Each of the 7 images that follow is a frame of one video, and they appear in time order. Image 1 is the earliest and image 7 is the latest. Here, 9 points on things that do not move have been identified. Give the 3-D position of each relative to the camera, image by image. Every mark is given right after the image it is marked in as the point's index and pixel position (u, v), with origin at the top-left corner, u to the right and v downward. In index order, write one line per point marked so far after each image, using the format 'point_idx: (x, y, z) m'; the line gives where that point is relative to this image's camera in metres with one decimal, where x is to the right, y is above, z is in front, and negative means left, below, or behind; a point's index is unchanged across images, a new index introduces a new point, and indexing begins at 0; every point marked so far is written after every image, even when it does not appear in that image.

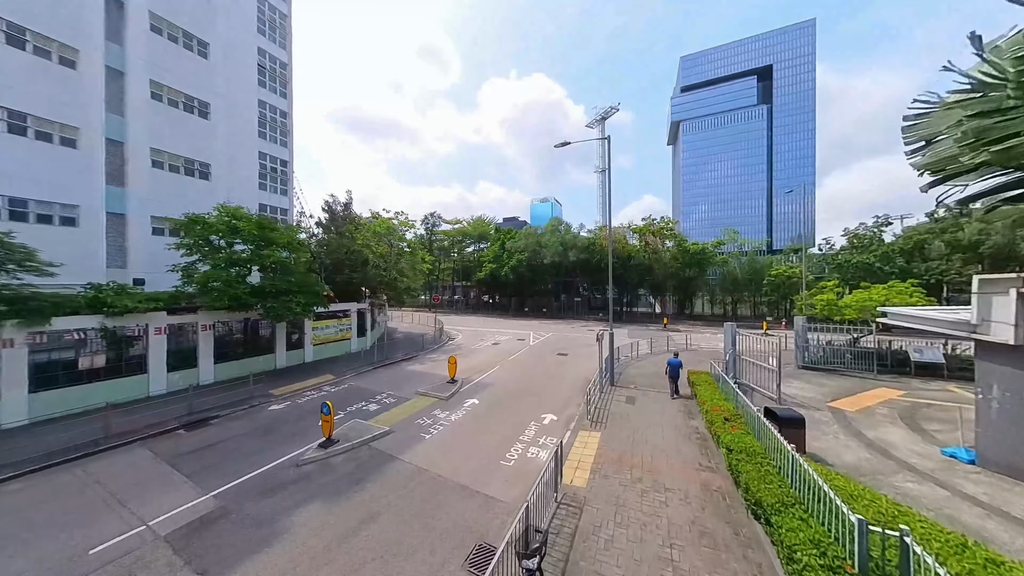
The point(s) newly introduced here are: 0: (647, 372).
0: (+8.7, -5.4, +18.1) m
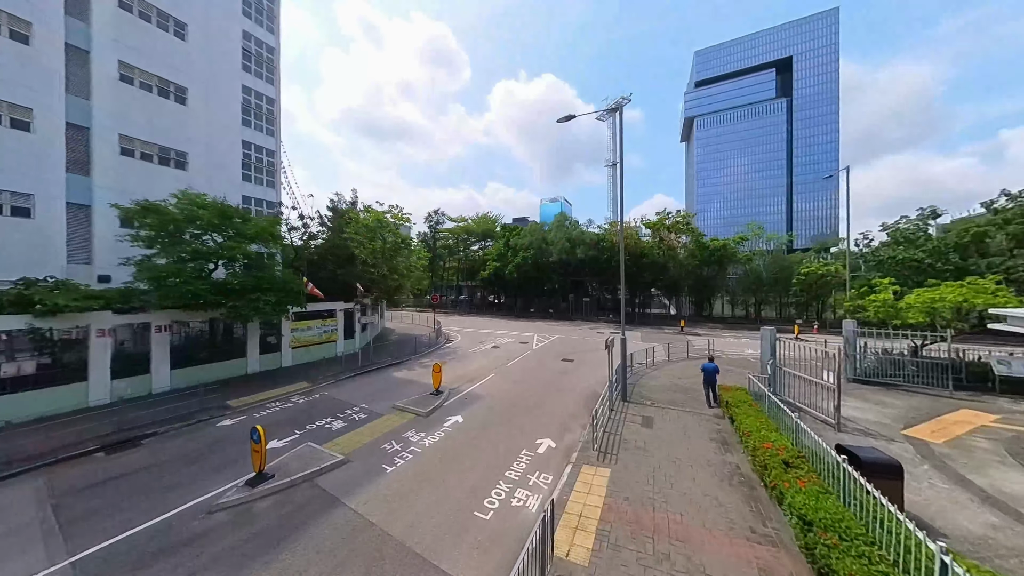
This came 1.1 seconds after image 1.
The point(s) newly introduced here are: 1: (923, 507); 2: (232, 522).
0: (+8.5, -5.3, +15.5) m
1: (+10.0, -5.3, +6.9) m
2: (-6.7, -5.6, +6.7) m
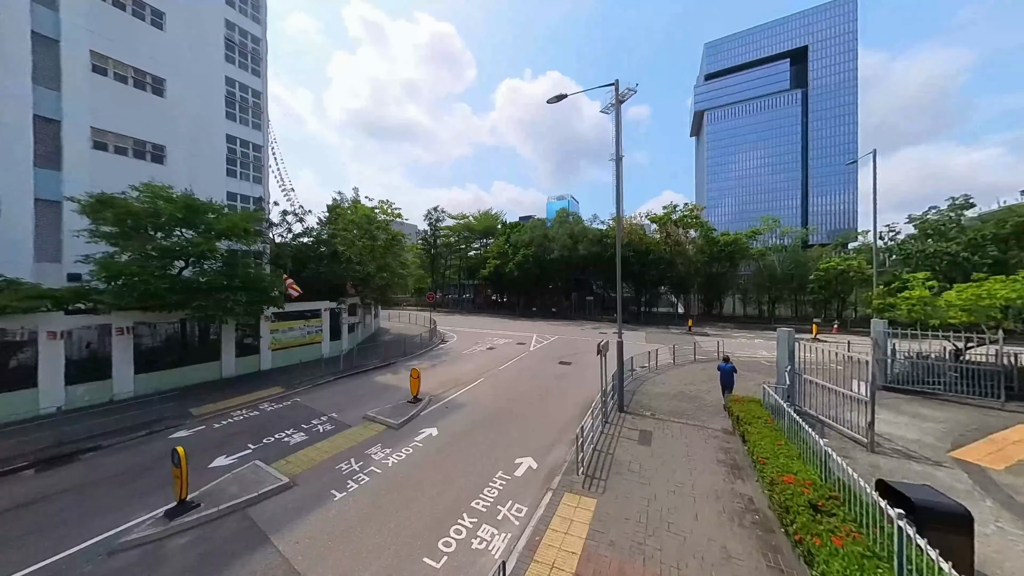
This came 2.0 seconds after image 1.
0: (+7.8, -5.1, +14.0) m
1: (+9.2, -5.2, +5.4) m
2: (-7.5, -5.5, +5.6) m
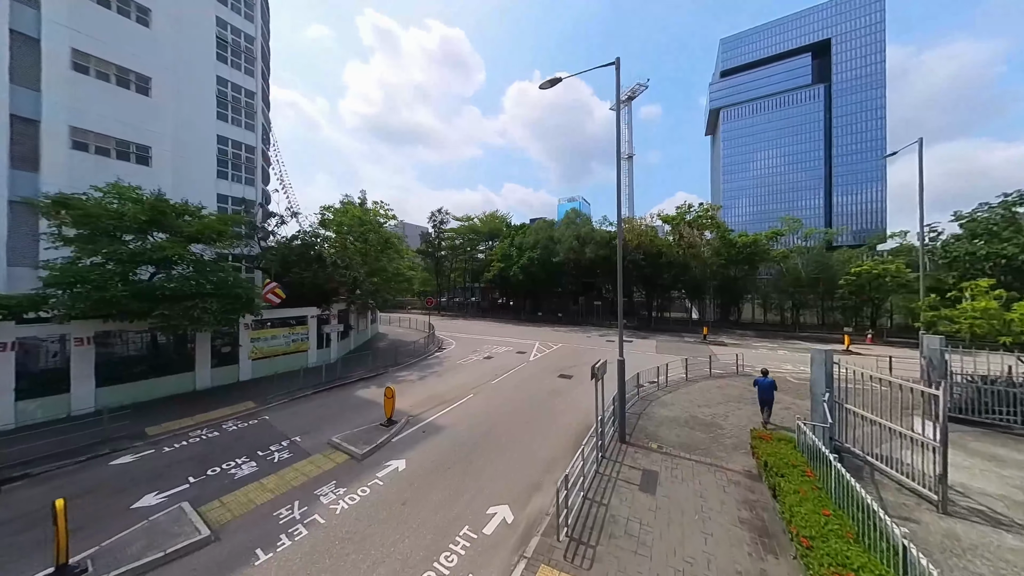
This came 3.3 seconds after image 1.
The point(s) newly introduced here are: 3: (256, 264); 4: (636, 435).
0: (+7.3, -5.5, +12.2) m
1: (+8.3, -5.6, +3.5) m
2: (-8.4, -5.8, +4.4) m
3: (-17.4, +1.6, +19.6) m
4: (+4.6, -5.5, +10.6) m
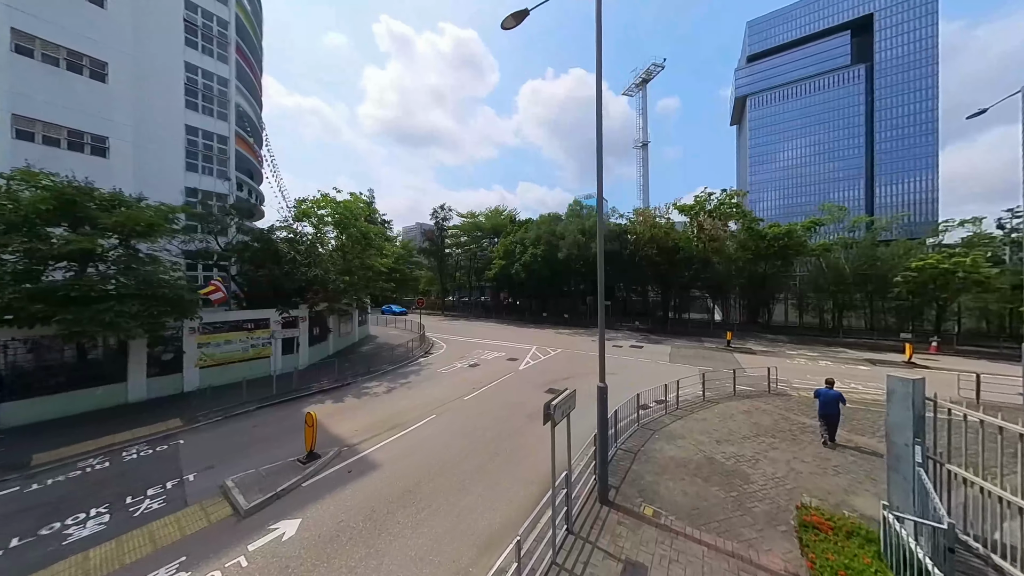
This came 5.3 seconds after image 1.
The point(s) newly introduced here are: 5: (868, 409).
0: (+5.8, -5.5, +9.1) m
1: (+6.3, -5.5, +0.3) m
2: (-10.3, -5.8, +2.2) m
3: (-18.5, +1.6, +17.9) m
4: (+3.0, -5.5, +7.6) m
5: (+16.2, -5.5, +12.9) m
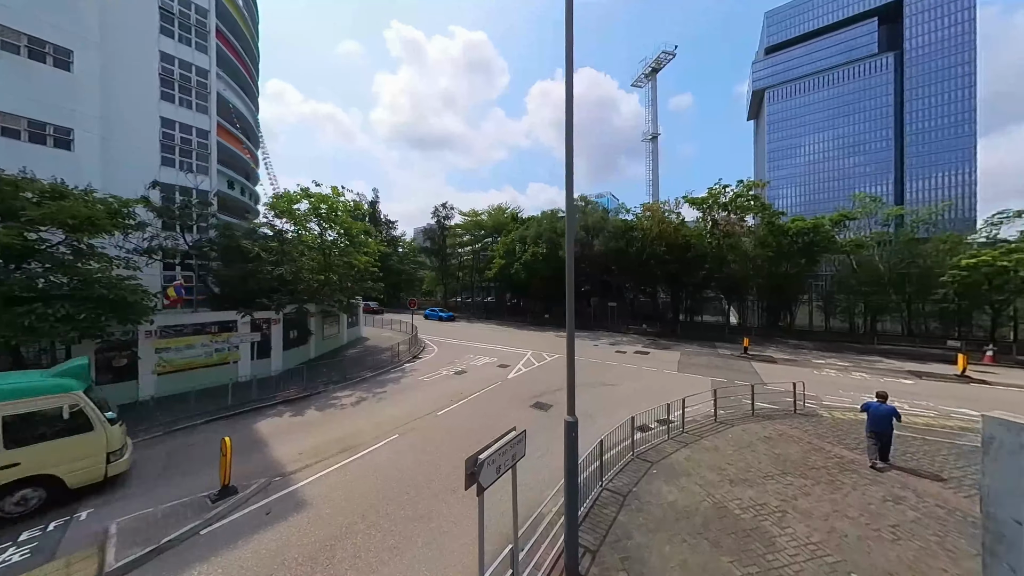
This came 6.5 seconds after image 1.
0: (+4.6, -5.5, +7.0) m
1: (+4.8, -5.5, -1.7) m
2: (-11.7, -5.8, +0.8) m
3: (-19.3, +1.6, +16.8) m
4: (+1.8, -5.5, +5.7) m
5: (+15.2, -5.6, +10.5) m
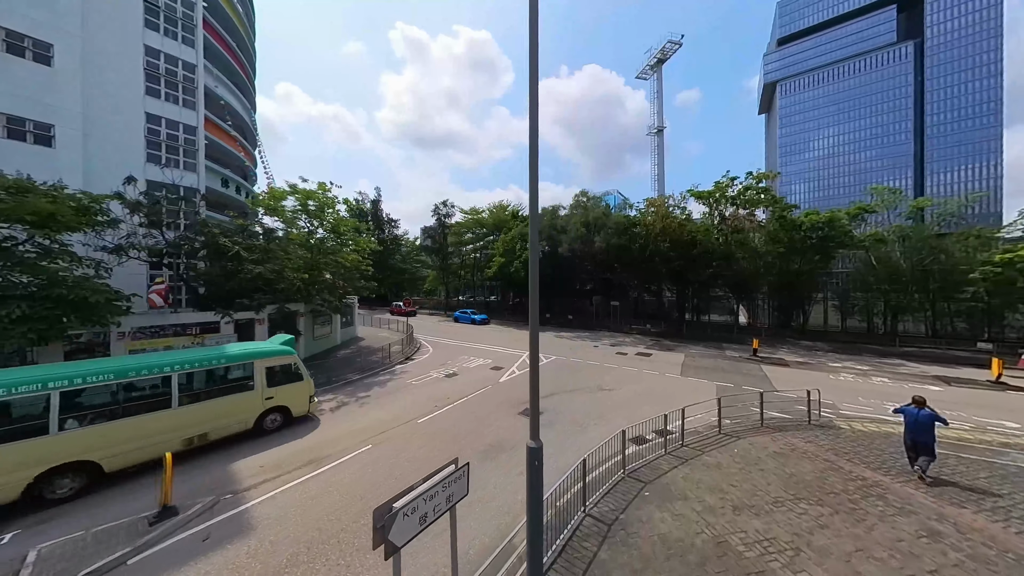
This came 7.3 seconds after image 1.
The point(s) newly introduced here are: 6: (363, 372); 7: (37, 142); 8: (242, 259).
0: (+3.9, -5.4, +6.0) m
1: (+3.9, -5.5, -2.7) m
2: (-12.6, -5.8, +0.1) m
3: (-19.8, +1.7, +16.3) m
4: (+1.1, -5.4, +4.8) m
5: (+14.5, -5.5, +9.2) m
6: (-10.1, -5.7, +19.3) m
7: (-27.1, +8.3, +16.0) m
8: (-15.5, +1.7, +16.8) m
